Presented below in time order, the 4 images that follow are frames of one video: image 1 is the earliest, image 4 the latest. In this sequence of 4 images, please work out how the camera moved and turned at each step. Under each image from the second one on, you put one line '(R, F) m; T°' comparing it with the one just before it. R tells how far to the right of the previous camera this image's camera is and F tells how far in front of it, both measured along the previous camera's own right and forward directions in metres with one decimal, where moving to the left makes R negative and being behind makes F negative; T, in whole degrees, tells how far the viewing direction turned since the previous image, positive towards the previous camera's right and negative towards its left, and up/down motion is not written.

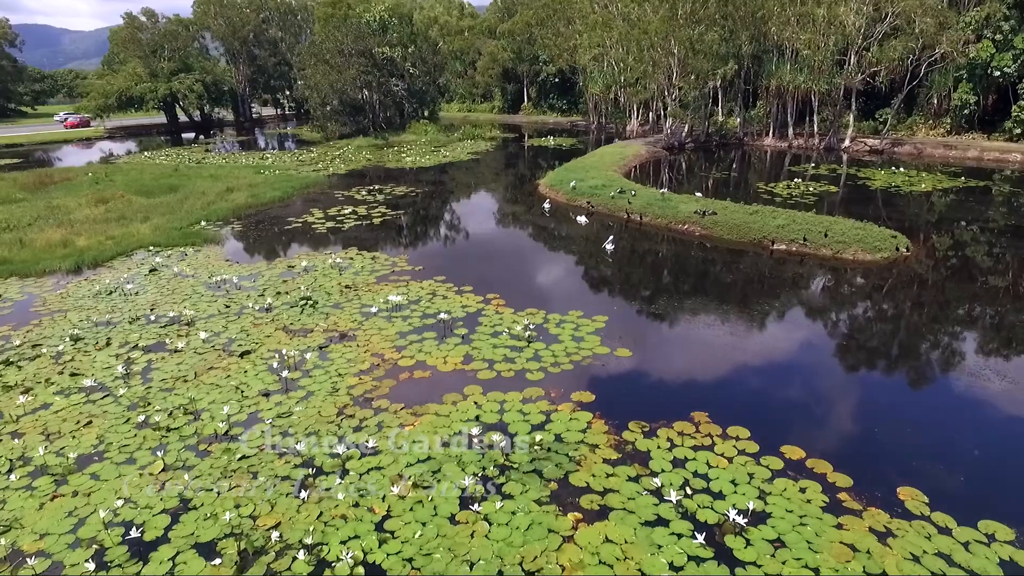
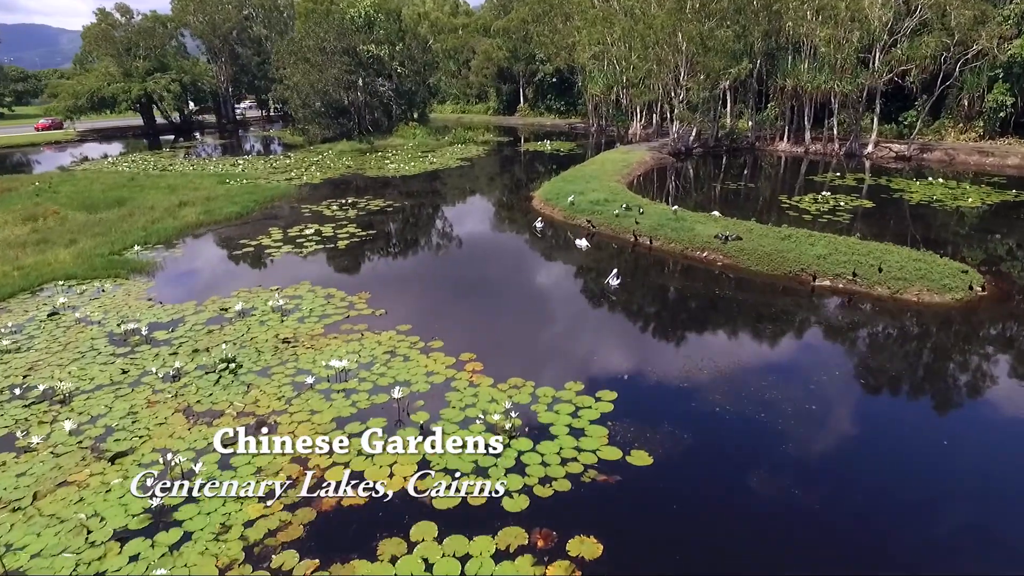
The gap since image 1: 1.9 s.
(+0.3, +2.8) m; 0°
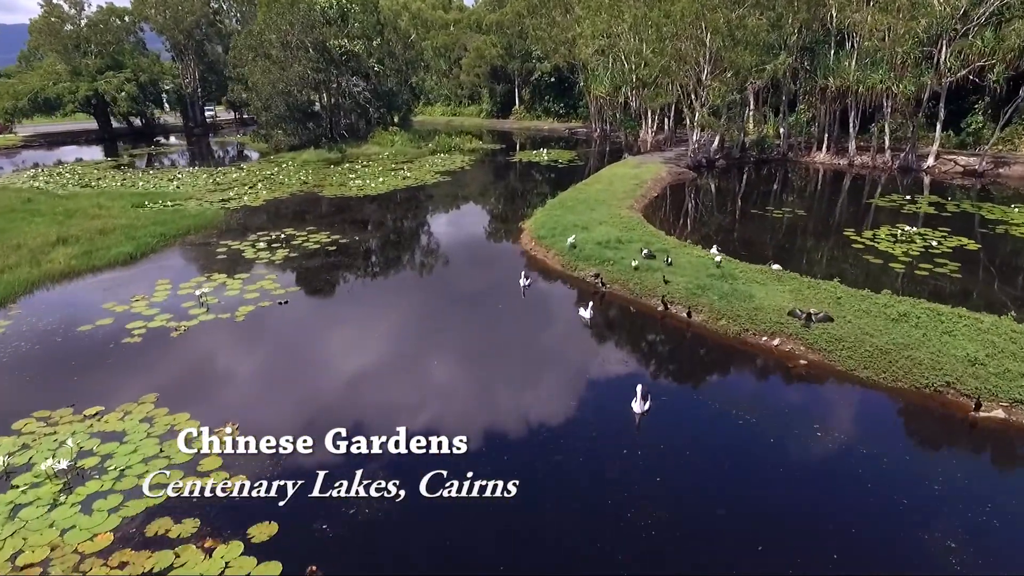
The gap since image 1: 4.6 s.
(+0.5, +5.1) m; 0°
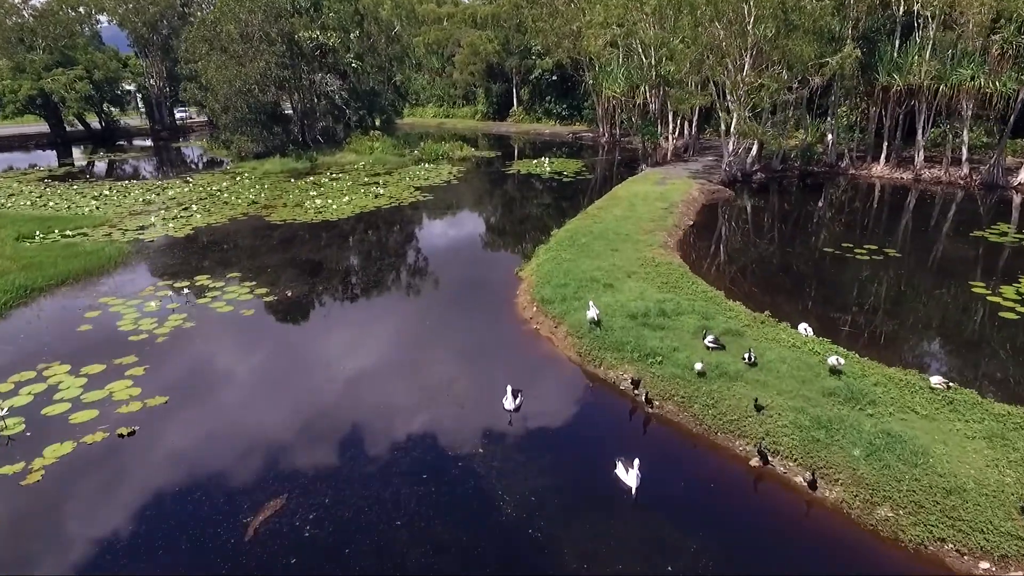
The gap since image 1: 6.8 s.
(+0.1, +4.8) m; 0°
